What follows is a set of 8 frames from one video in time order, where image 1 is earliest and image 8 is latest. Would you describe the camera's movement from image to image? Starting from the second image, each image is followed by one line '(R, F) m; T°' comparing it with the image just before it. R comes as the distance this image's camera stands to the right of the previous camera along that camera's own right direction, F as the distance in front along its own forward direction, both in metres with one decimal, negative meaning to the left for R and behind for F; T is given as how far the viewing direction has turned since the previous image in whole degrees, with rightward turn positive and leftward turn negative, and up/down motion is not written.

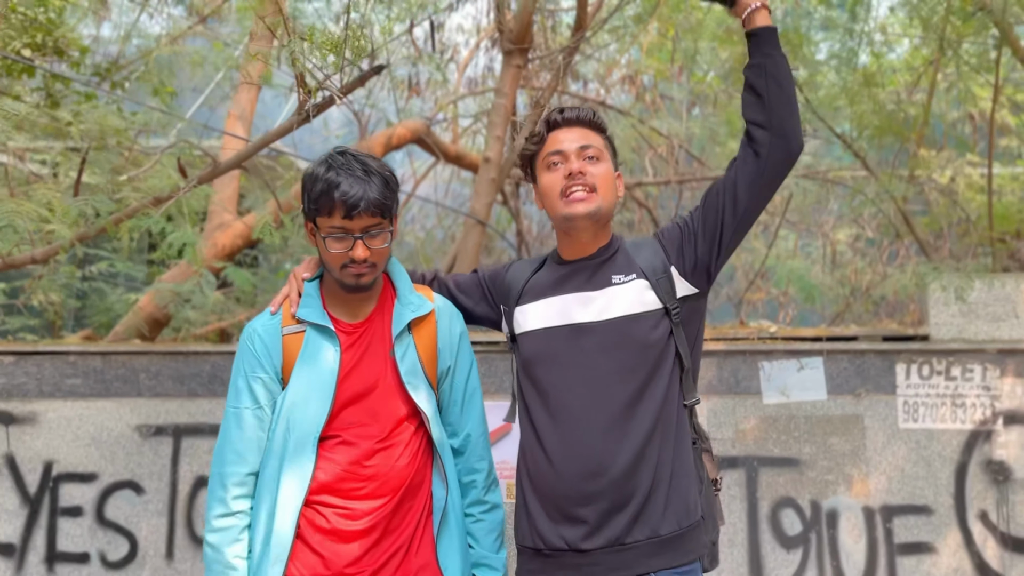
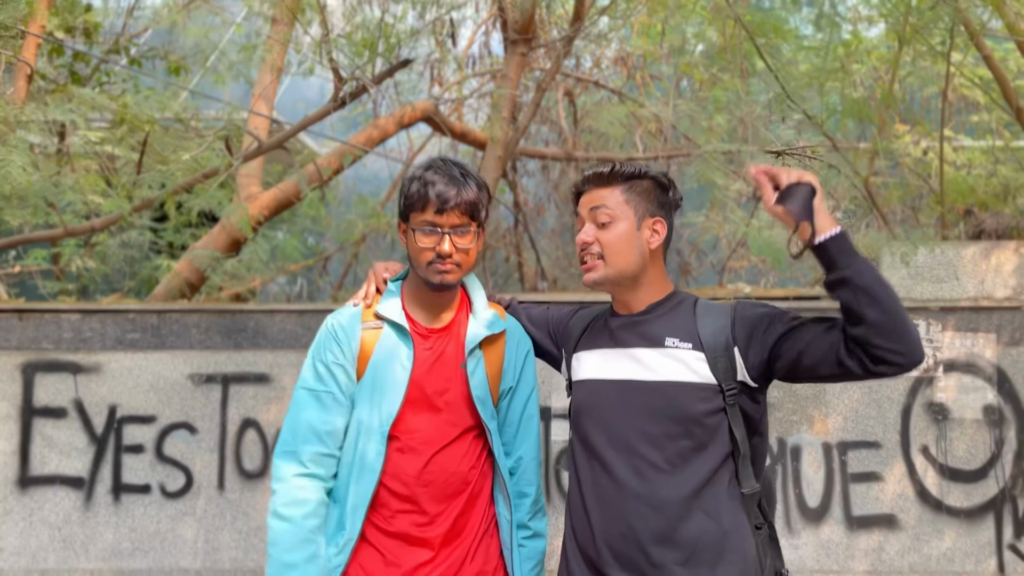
(-0.1, -0.5) m; +1°
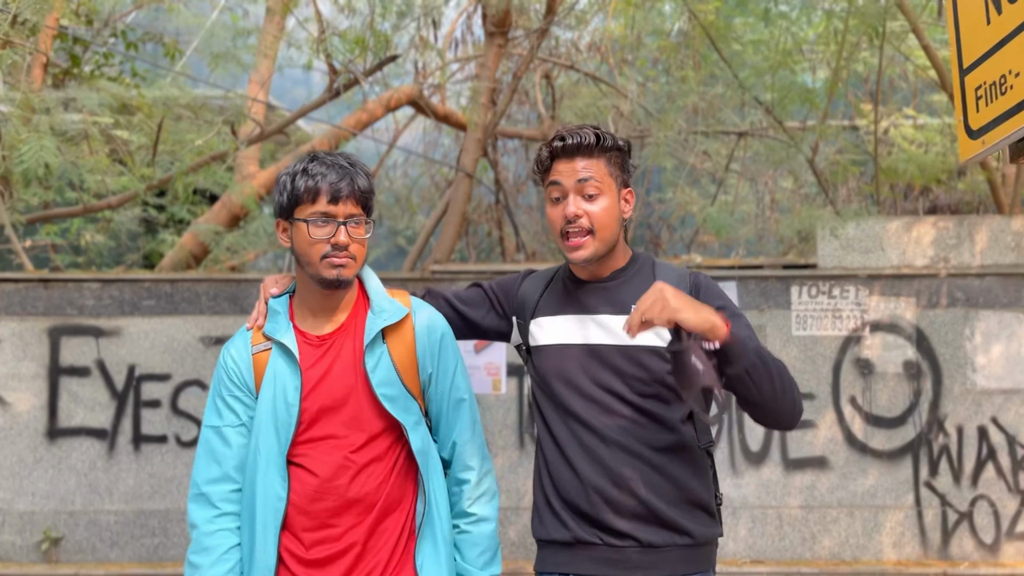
(+0.1, -0.5) m; +1°
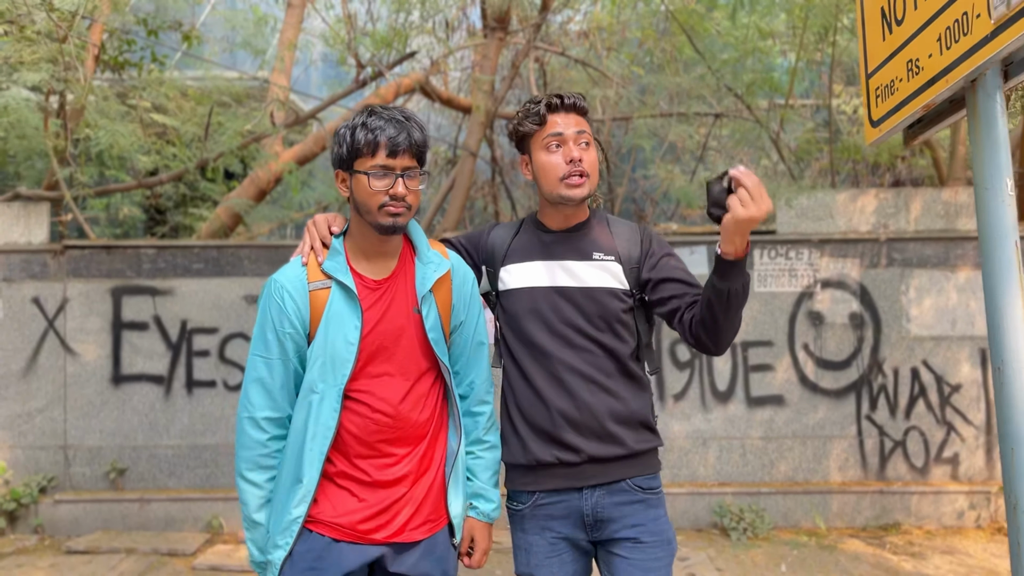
(-0.1, -0.7) m; +1°
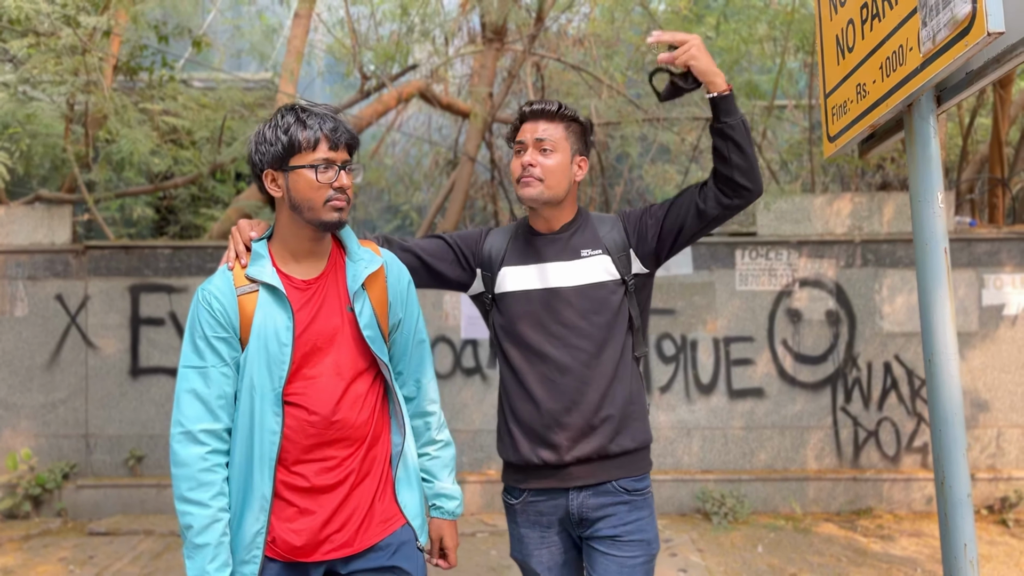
(0.0, -0.3) m; 0°
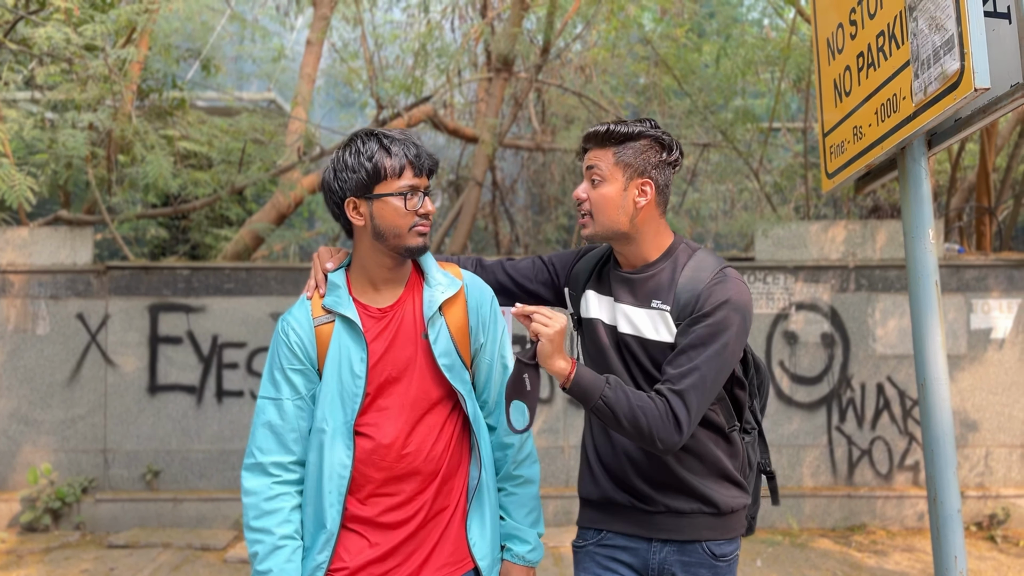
(-0.1, -0.2) m; +1°
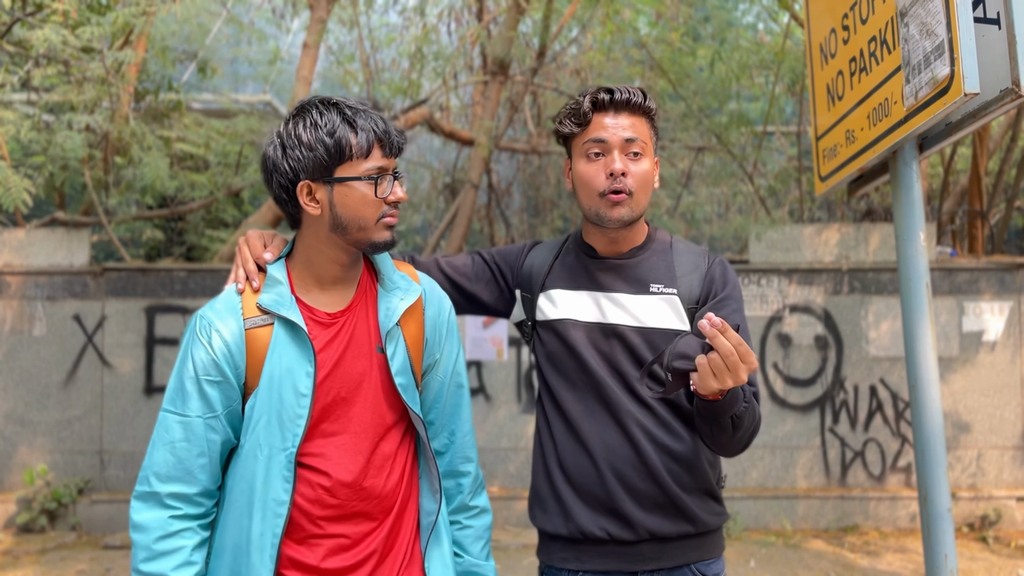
(0.0, 0.0) m; 0°
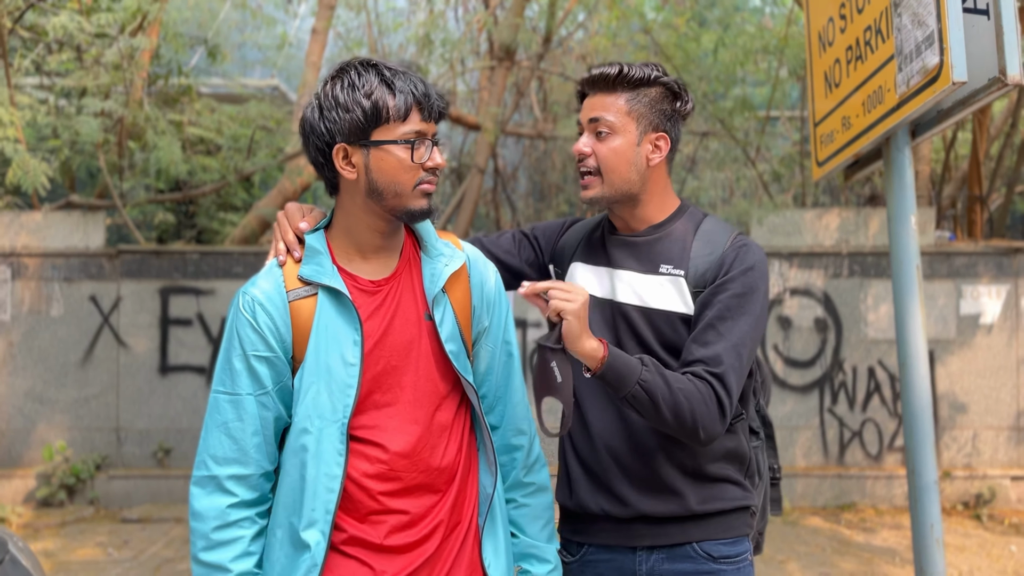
(0.0, -0.1) m; 0°
